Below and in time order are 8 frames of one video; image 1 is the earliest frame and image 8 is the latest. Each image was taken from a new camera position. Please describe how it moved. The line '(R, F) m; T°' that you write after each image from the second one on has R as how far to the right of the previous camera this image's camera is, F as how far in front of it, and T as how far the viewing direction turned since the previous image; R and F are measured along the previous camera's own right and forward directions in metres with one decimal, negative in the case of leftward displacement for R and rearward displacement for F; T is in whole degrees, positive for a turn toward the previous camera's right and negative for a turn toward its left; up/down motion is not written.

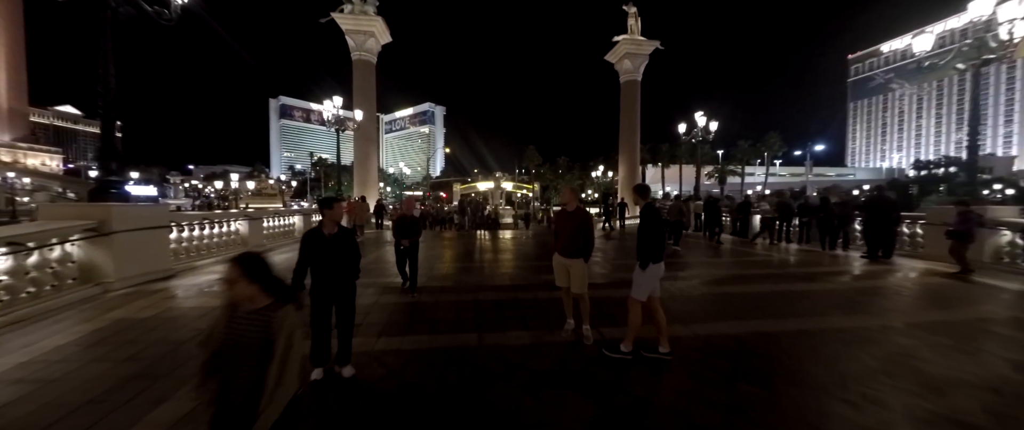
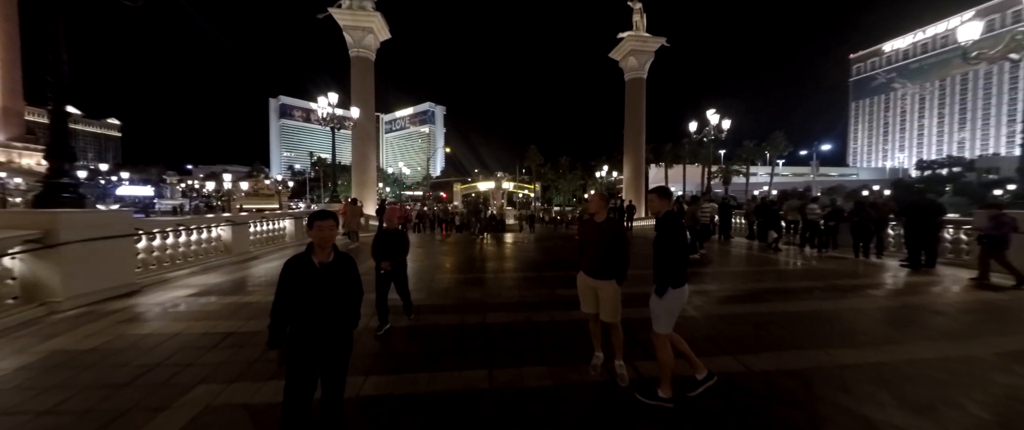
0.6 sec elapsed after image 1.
(-0.2, +0.8) m; 0°
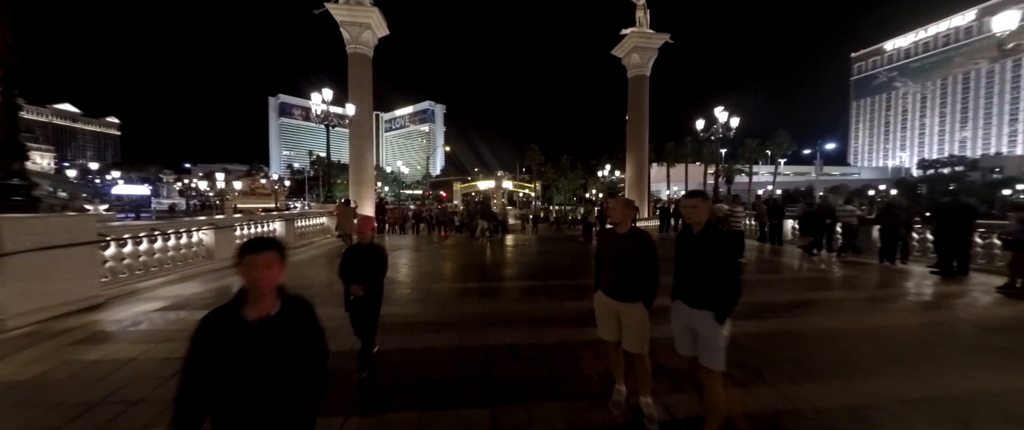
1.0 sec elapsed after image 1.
(-0.1, +0.6) m; 0°
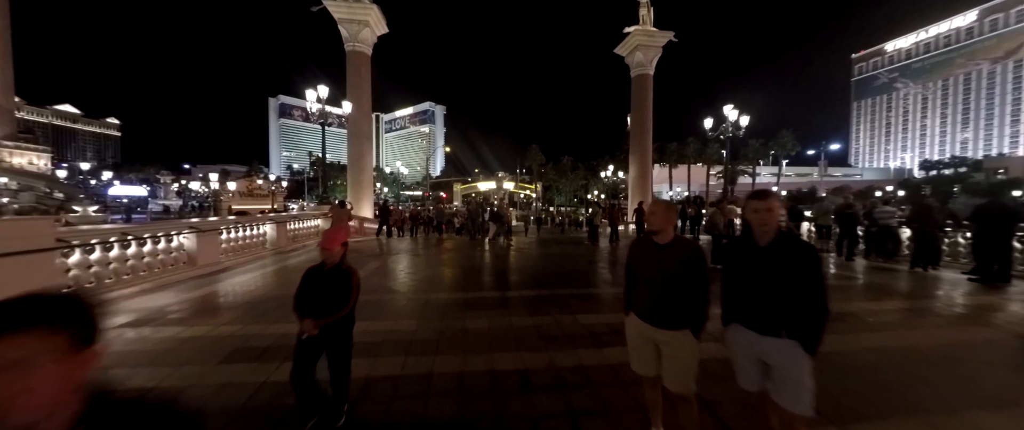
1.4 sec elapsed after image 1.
(-0.1, +0.6) m; 0°
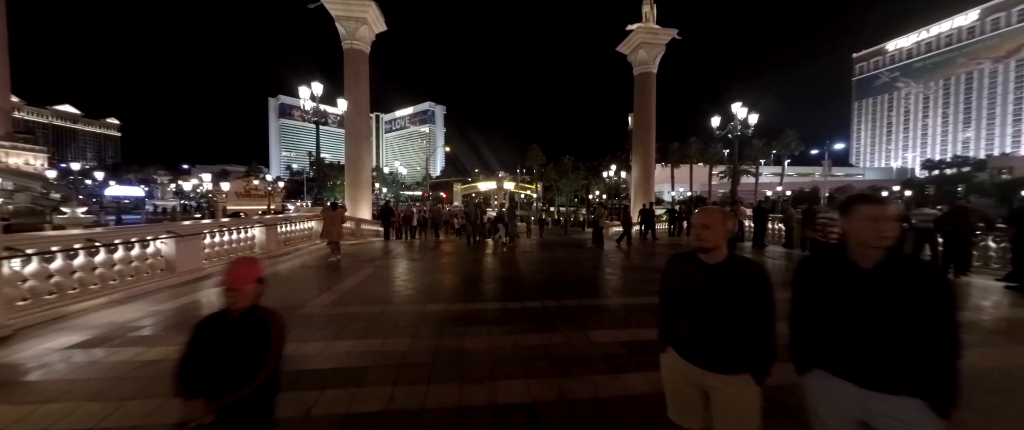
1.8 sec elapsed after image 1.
(-0.1, +0.5) m; 0°
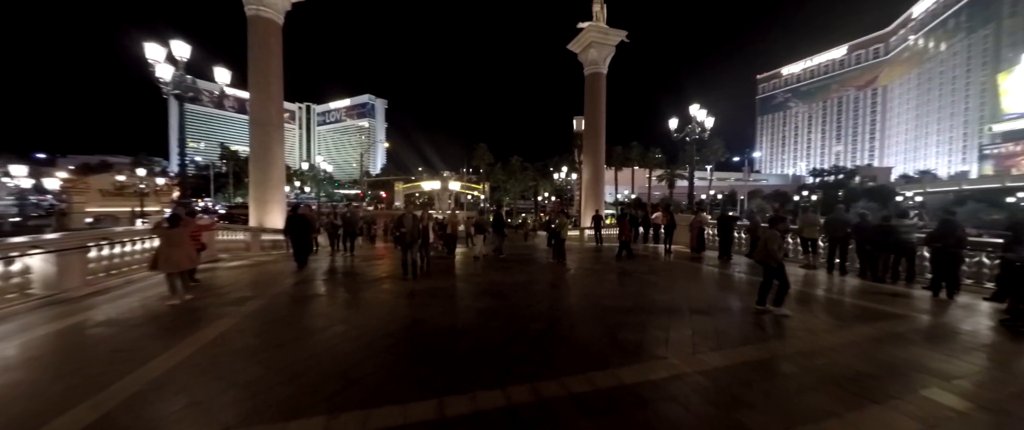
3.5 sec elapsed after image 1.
(0.0, +2.4) m; +10°
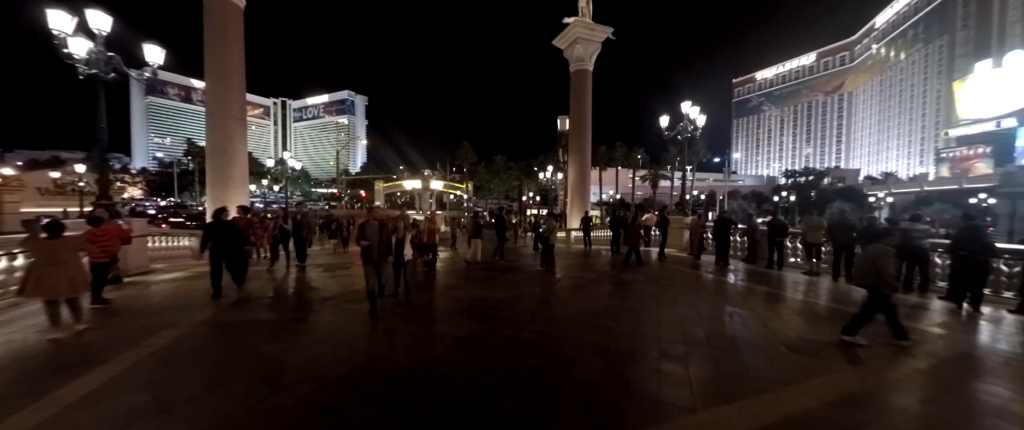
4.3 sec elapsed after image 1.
(0.0, +1.1) m; +3°
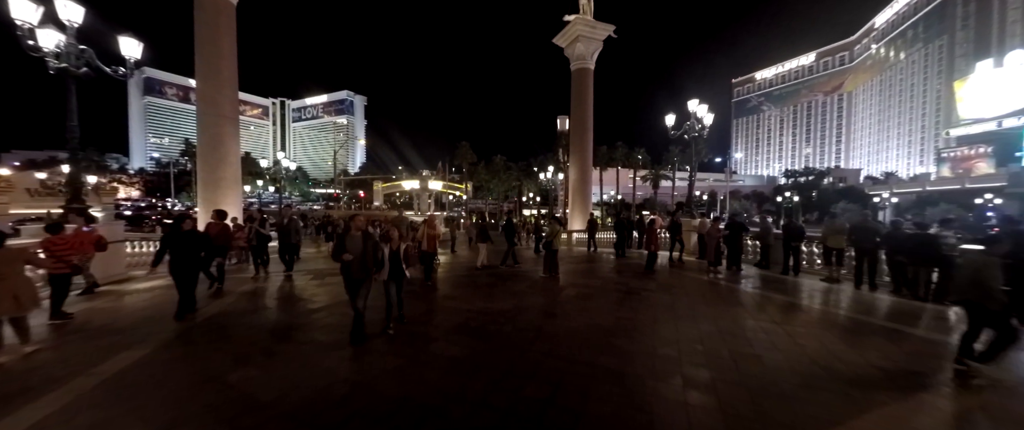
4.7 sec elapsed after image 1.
(0.0, +0.6) m; 0°
